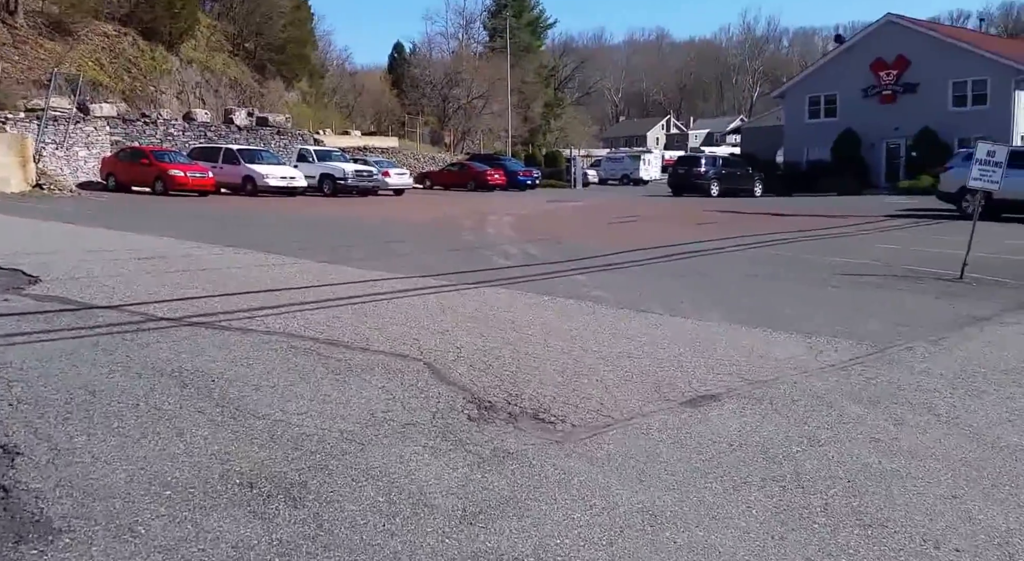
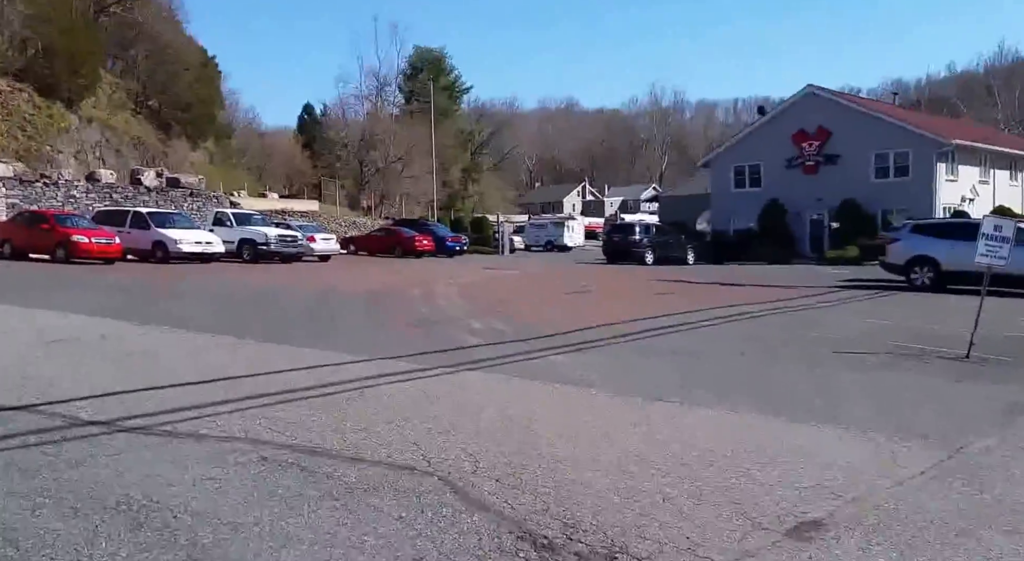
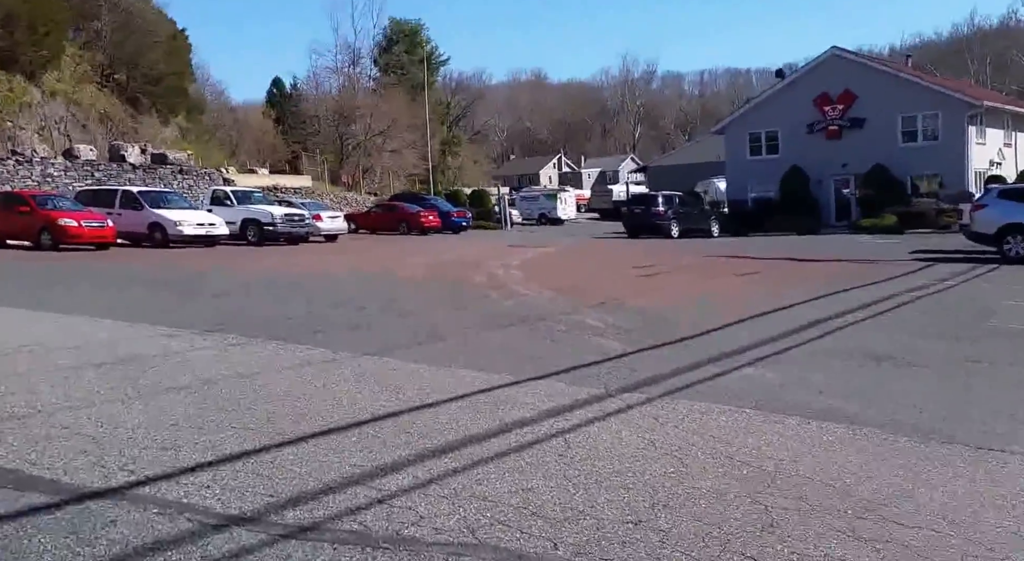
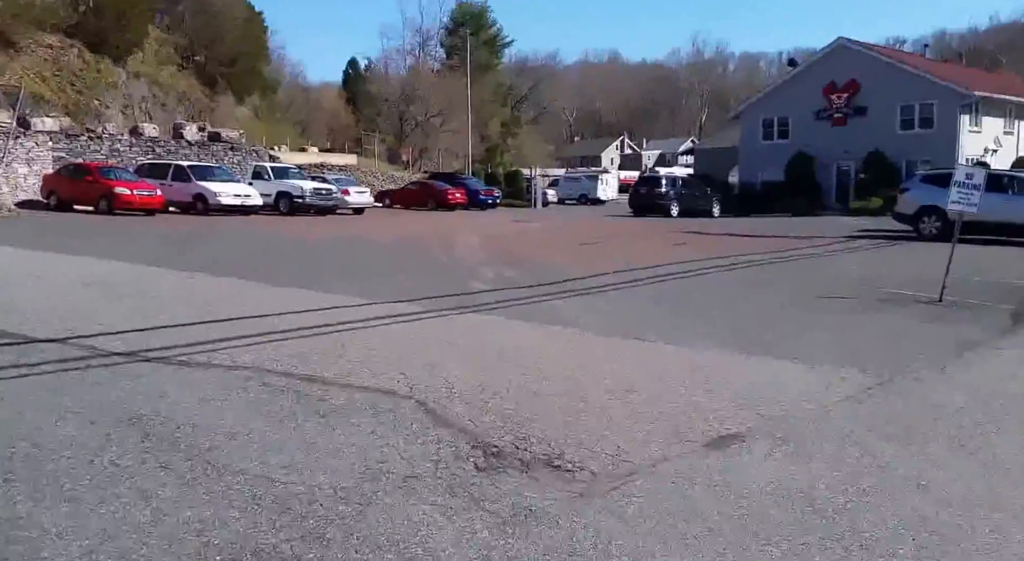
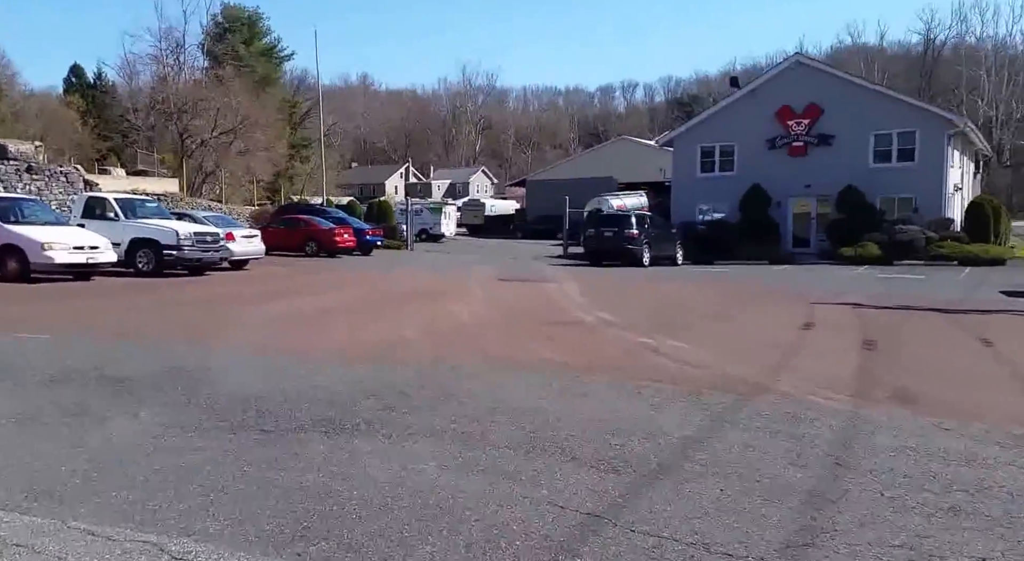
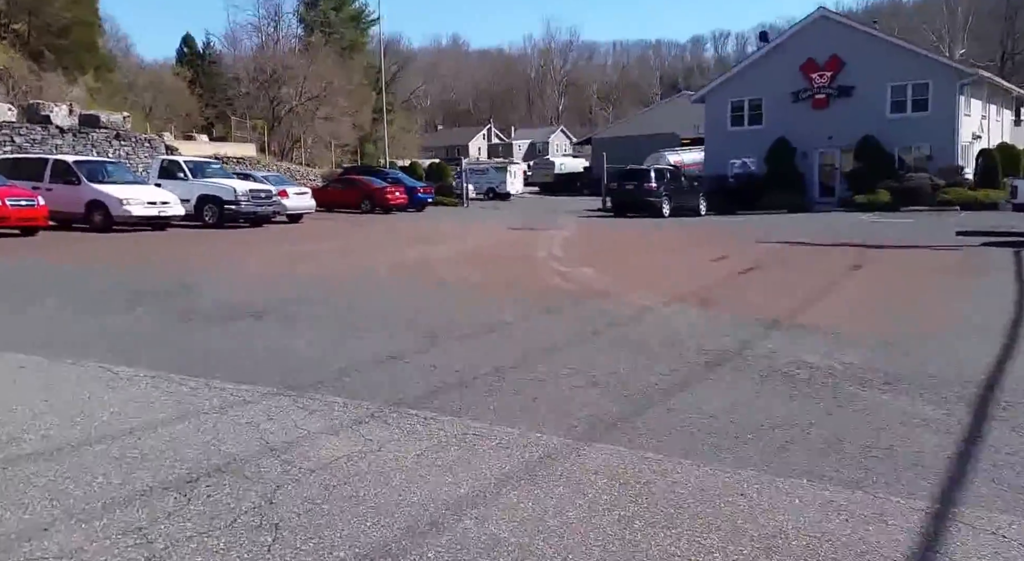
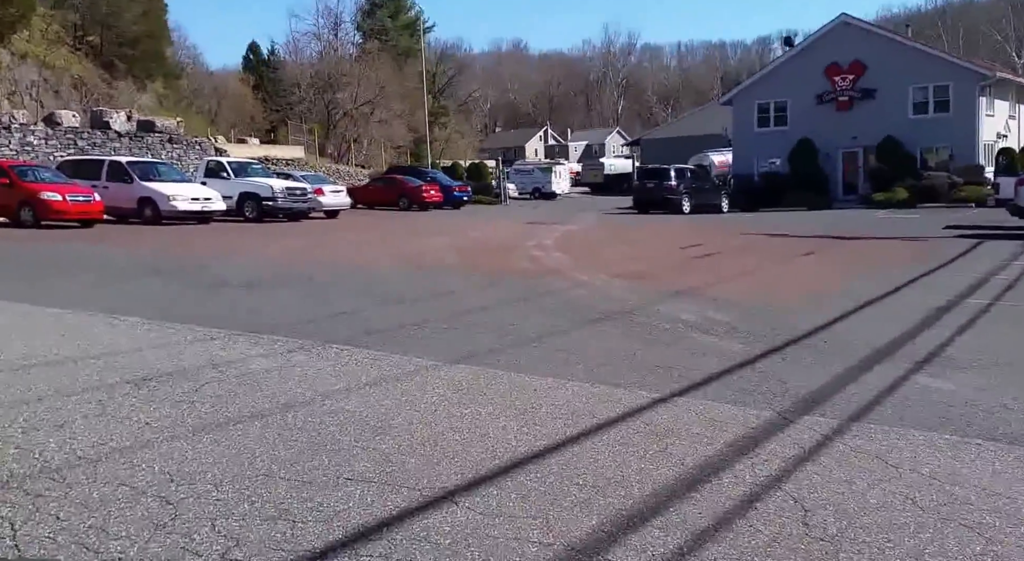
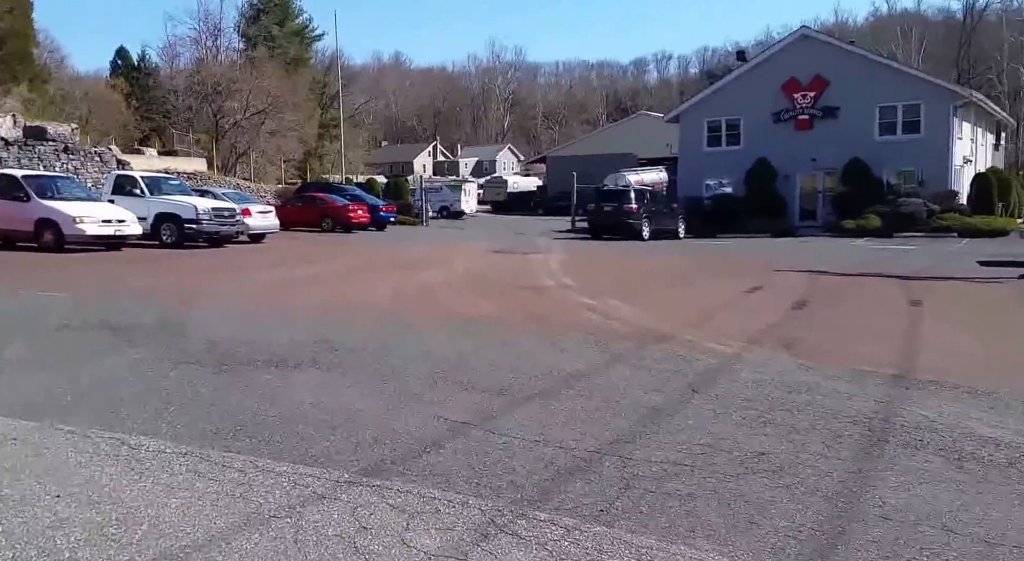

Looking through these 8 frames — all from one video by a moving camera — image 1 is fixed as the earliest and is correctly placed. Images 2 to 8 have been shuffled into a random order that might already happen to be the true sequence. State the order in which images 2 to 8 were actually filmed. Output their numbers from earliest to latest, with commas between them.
4, 2, 3, 7, 6, 8, 5
